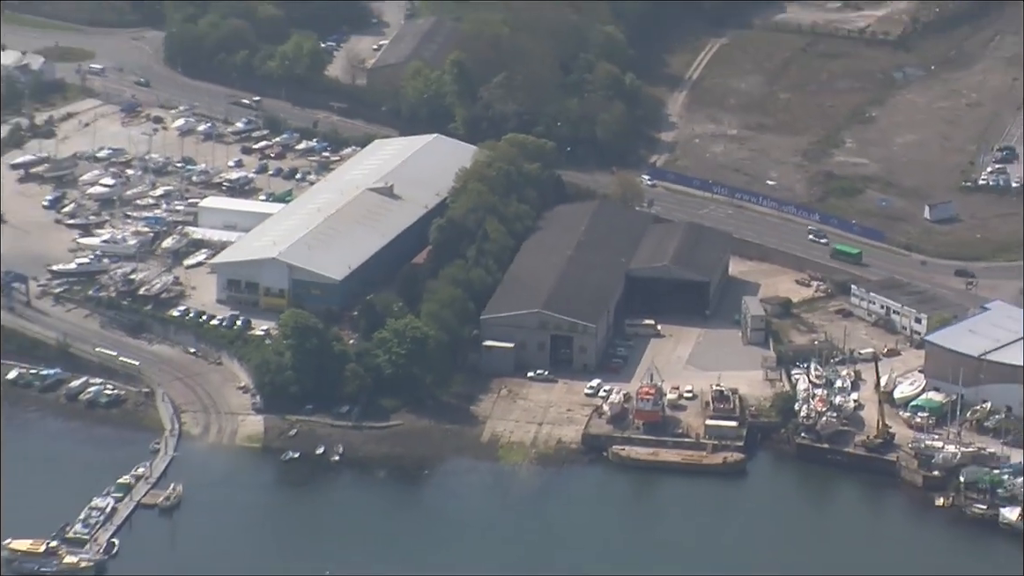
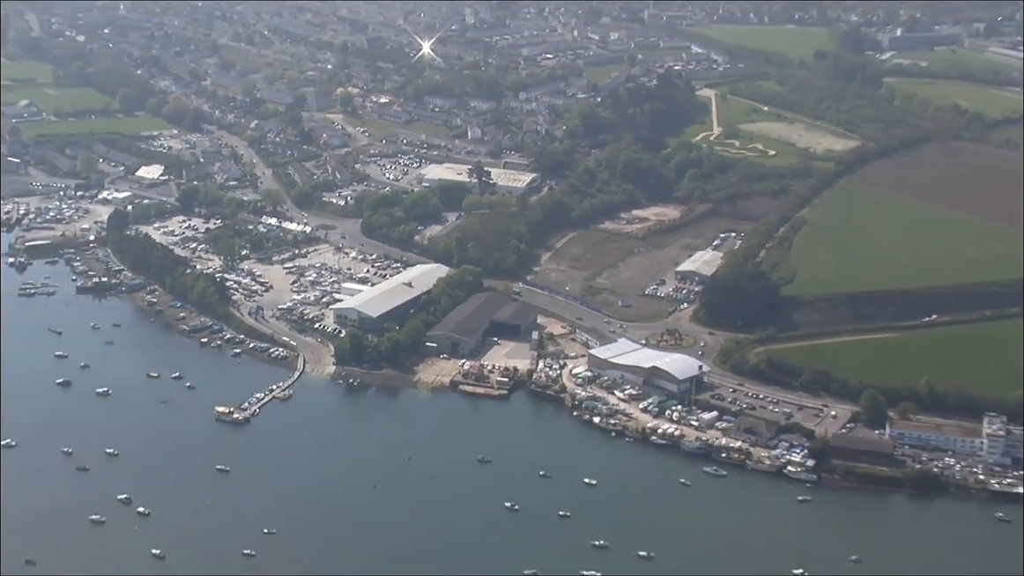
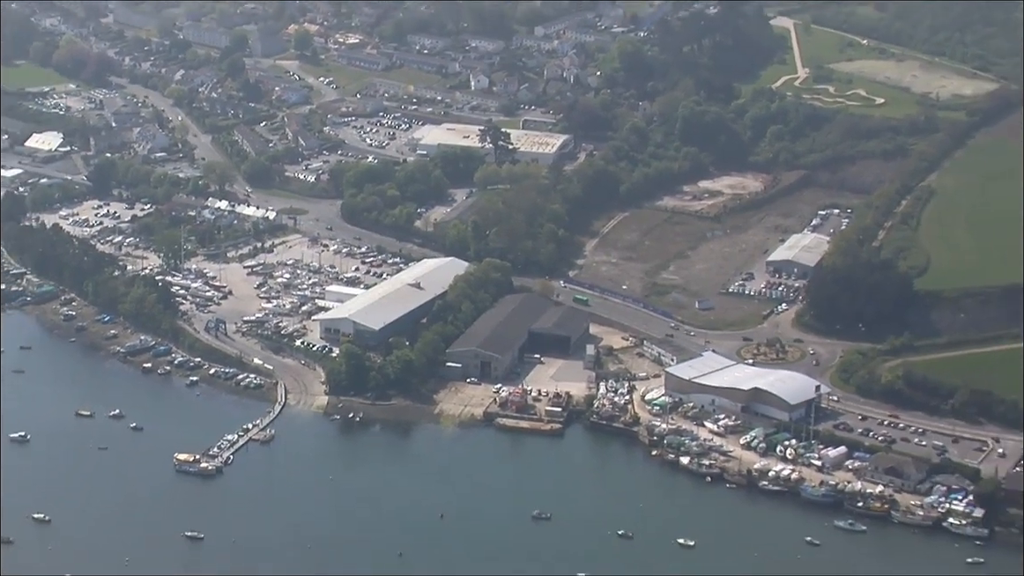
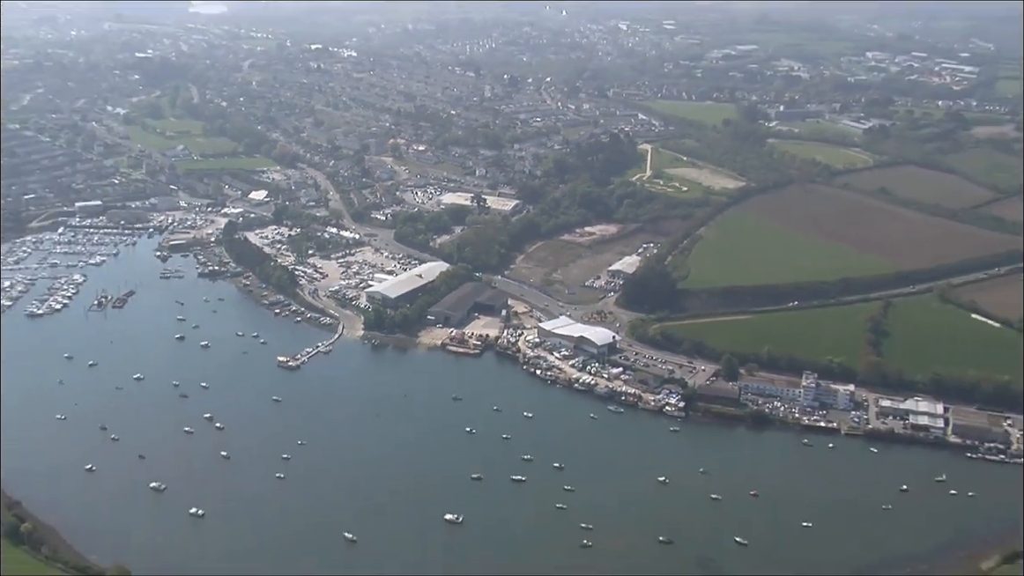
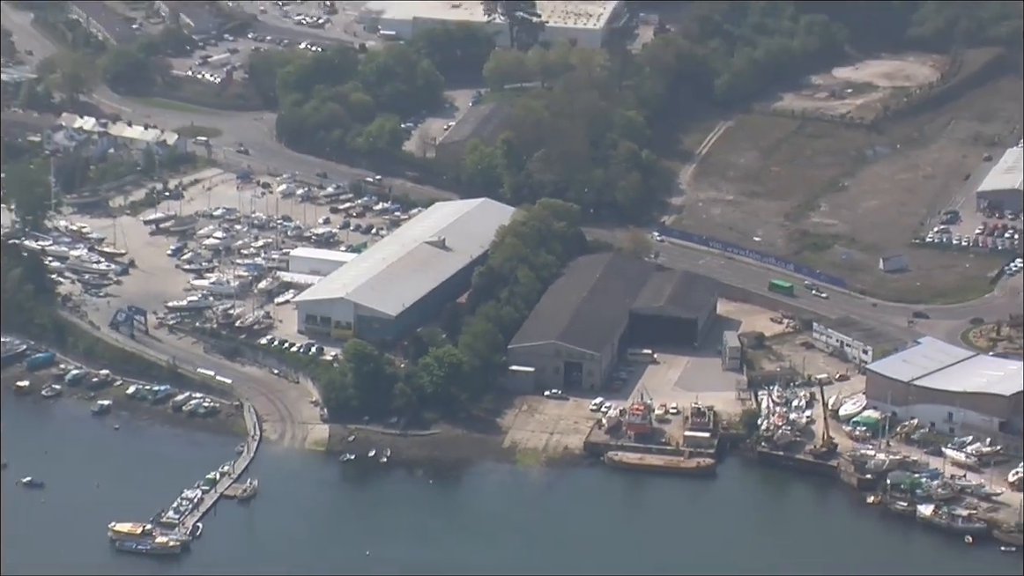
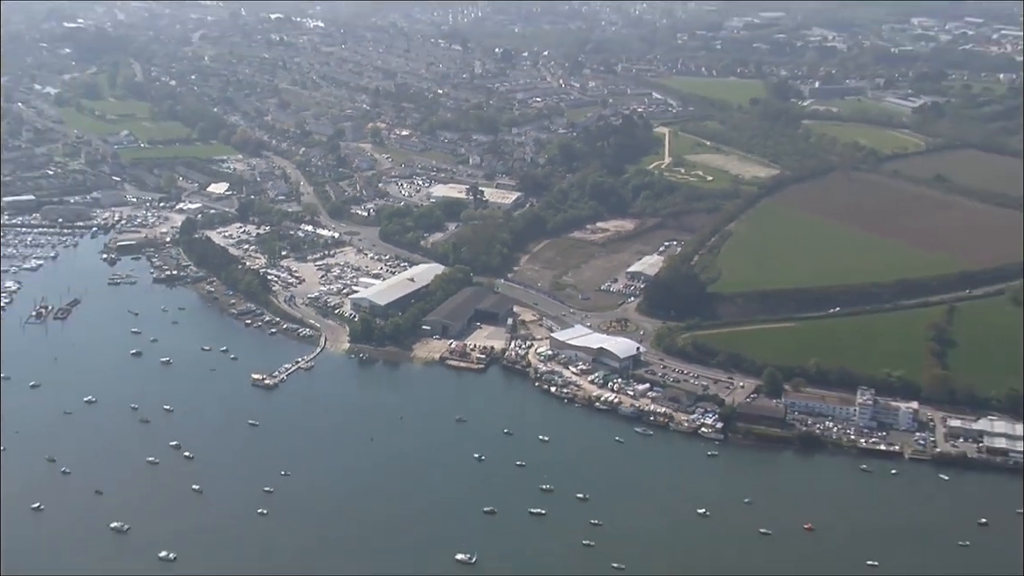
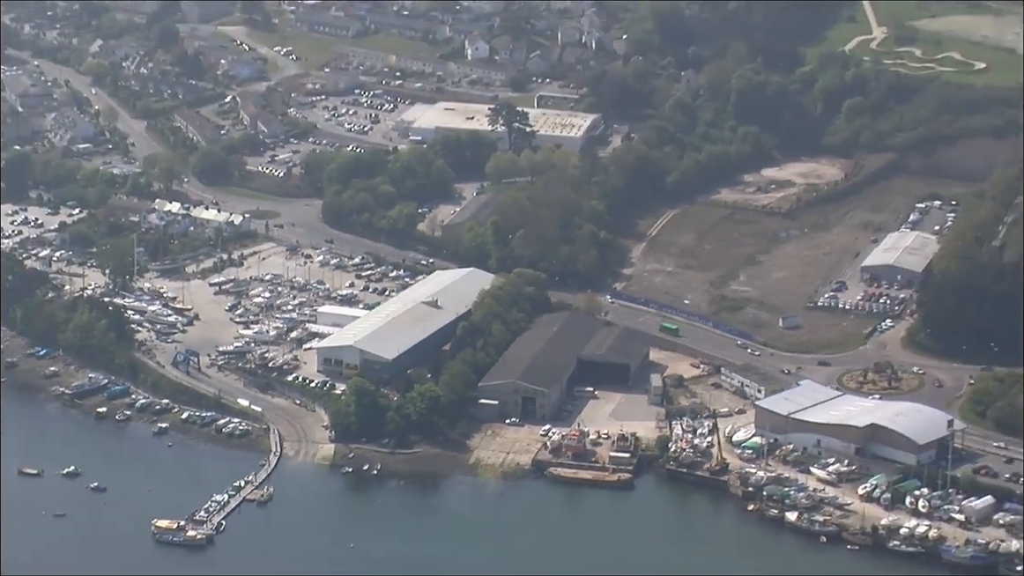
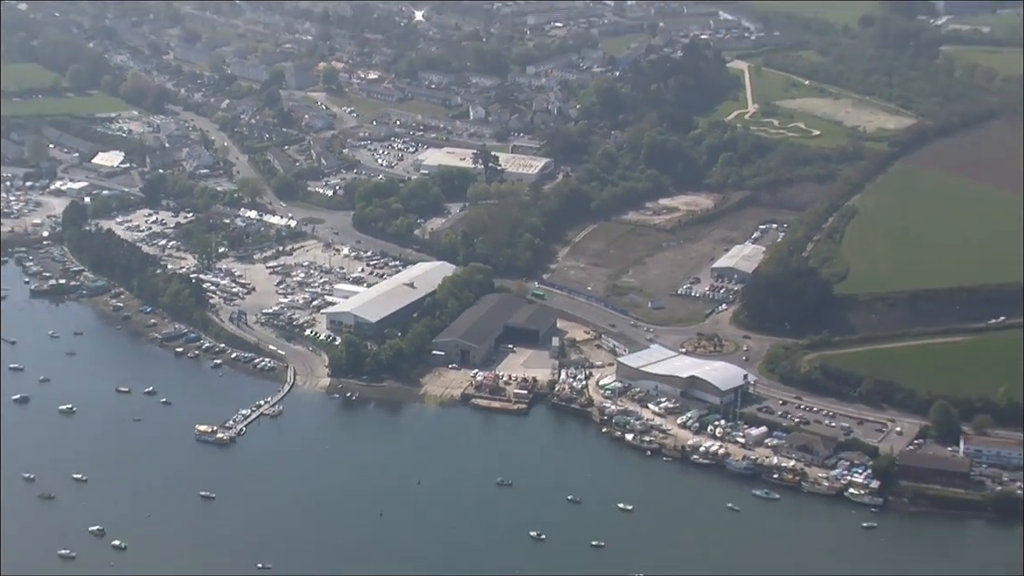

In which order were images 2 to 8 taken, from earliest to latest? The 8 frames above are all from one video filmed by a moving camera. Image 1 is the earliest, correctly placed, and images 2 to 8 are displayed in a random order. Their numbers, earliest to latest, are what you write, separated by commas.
5, 7, 3, 8, 2, 6, 4
